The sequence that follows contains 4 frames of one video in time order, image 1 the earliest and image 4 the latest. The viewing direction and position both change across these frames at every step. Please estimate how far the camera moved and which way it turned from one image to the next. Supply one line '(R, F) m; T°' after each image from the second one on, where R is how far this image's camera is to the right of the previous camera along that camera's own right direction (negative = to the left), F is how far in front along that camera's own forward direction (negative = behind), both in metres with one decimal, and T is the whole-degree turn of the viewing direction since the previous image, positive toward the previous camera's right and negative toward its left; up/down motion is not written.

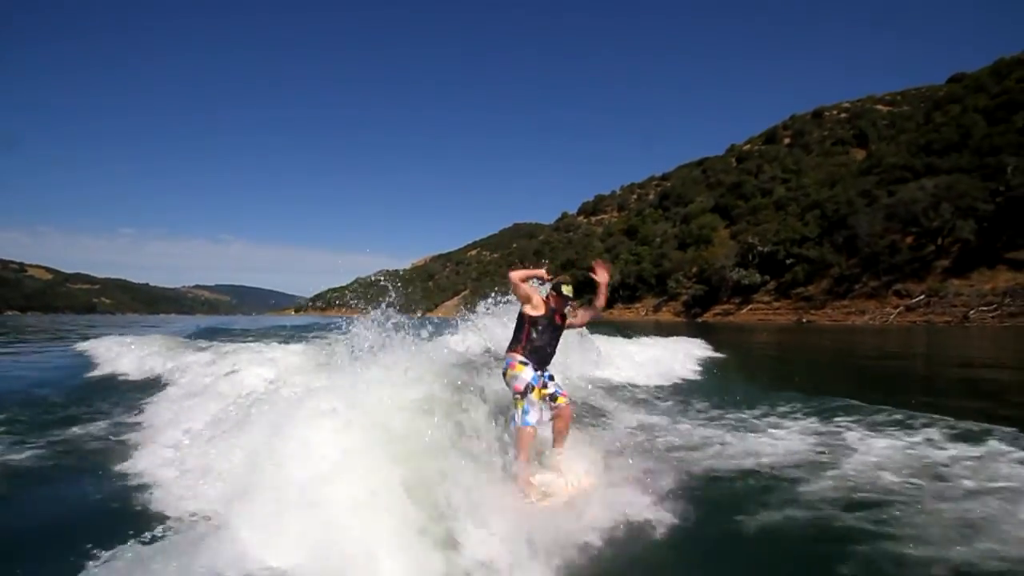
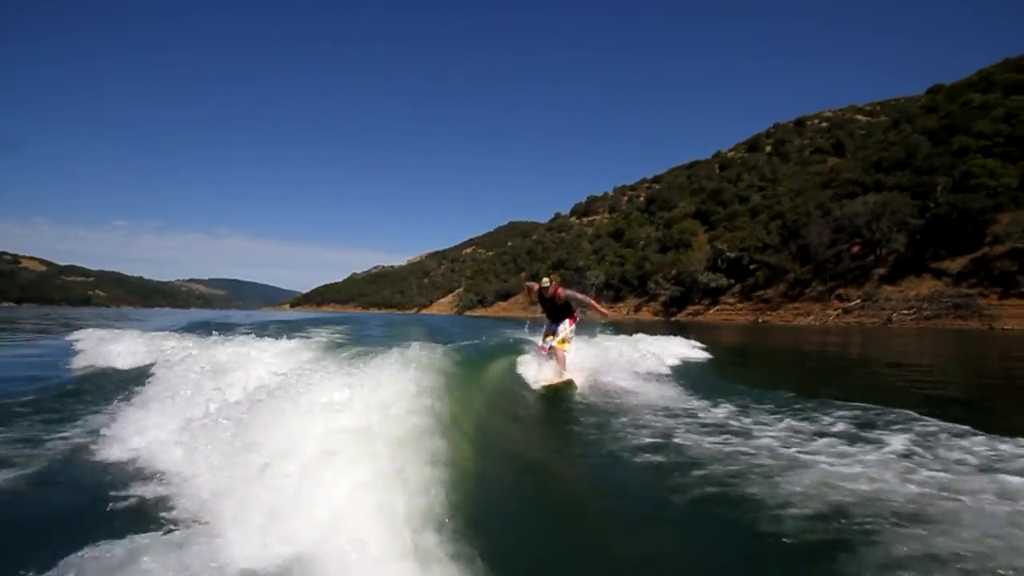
(+0.4, -2.7) m; 0°
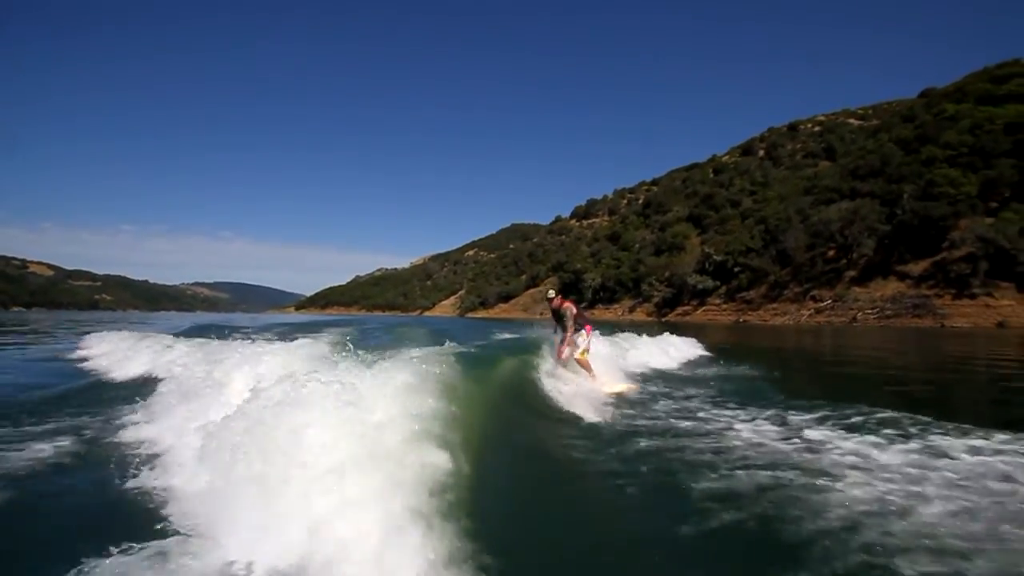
(+0.3, -1.9) m; 0°
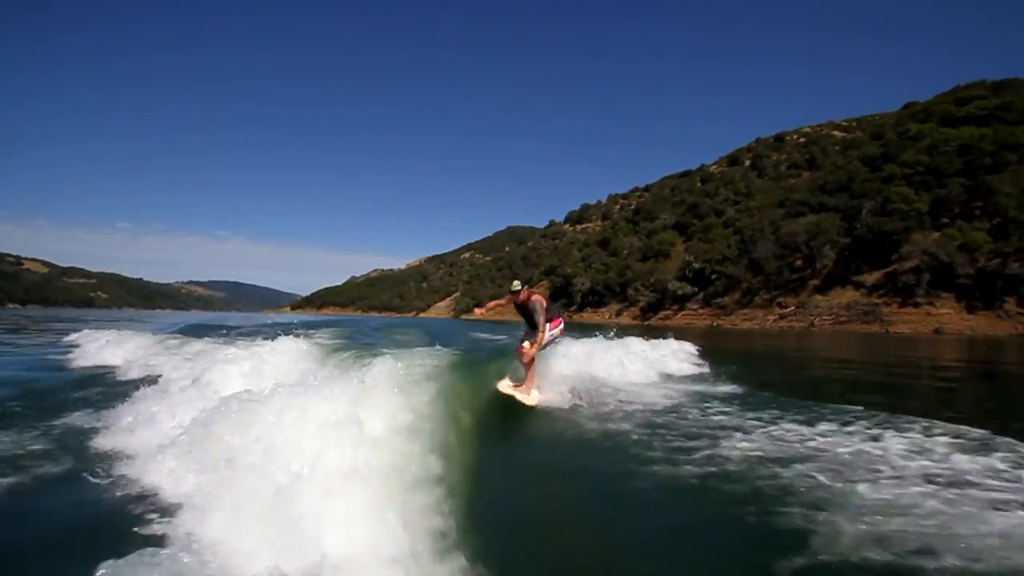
(+0.3, -2.2) m; 0°
